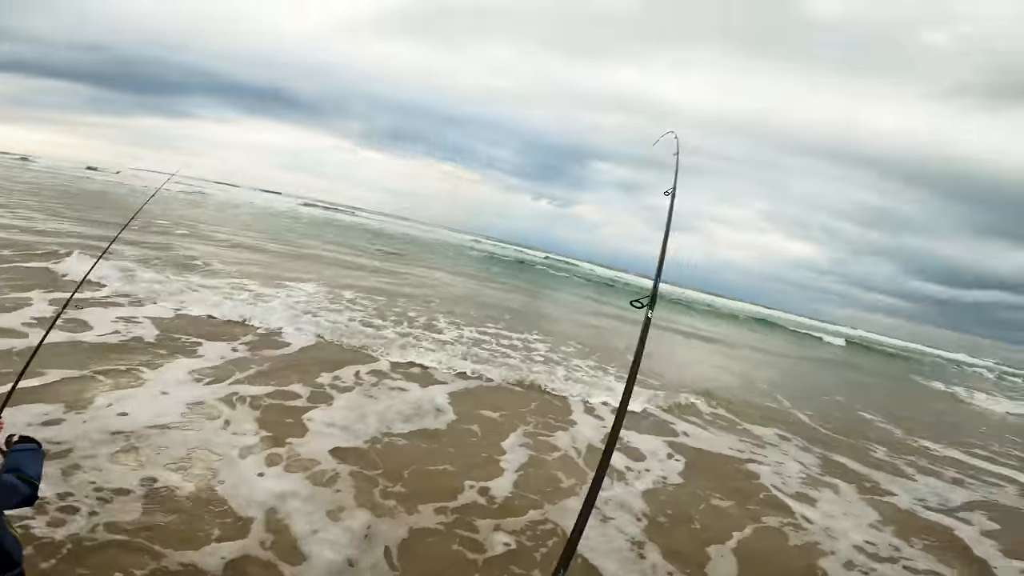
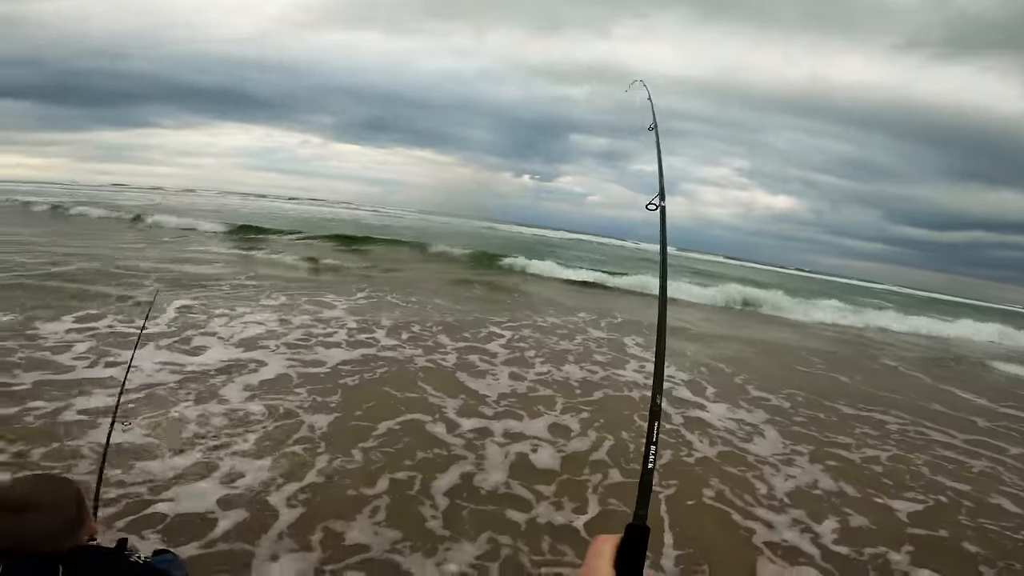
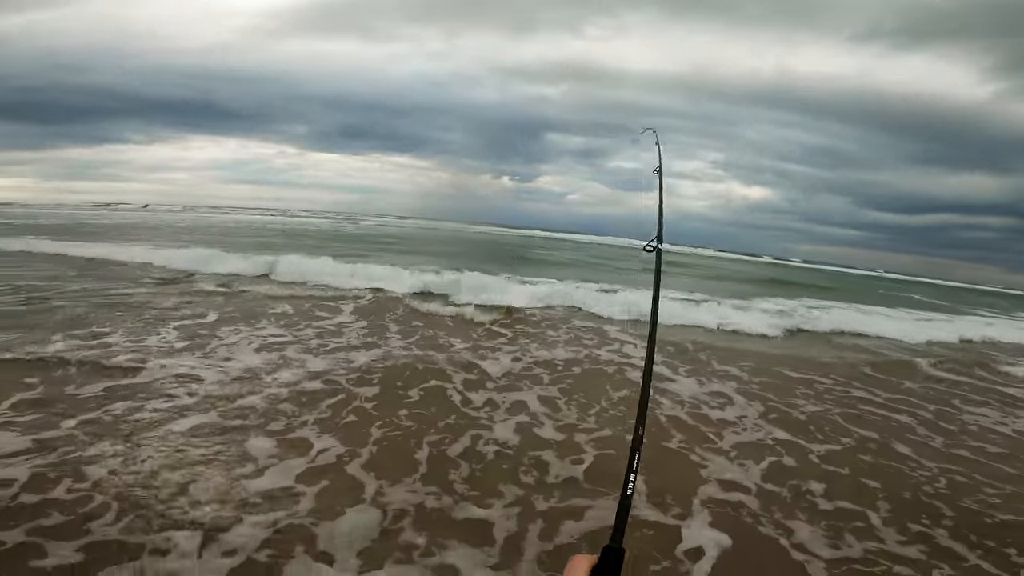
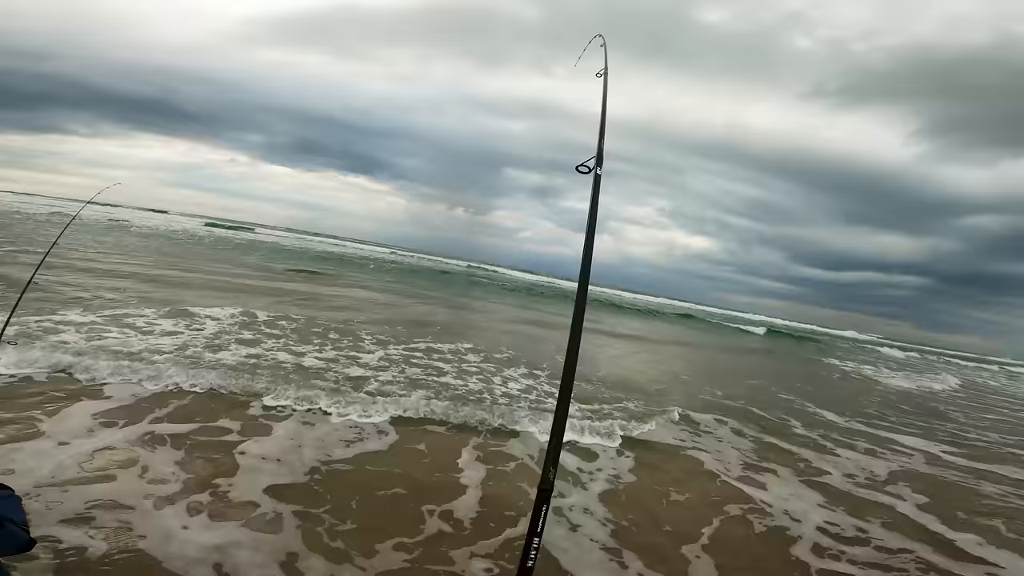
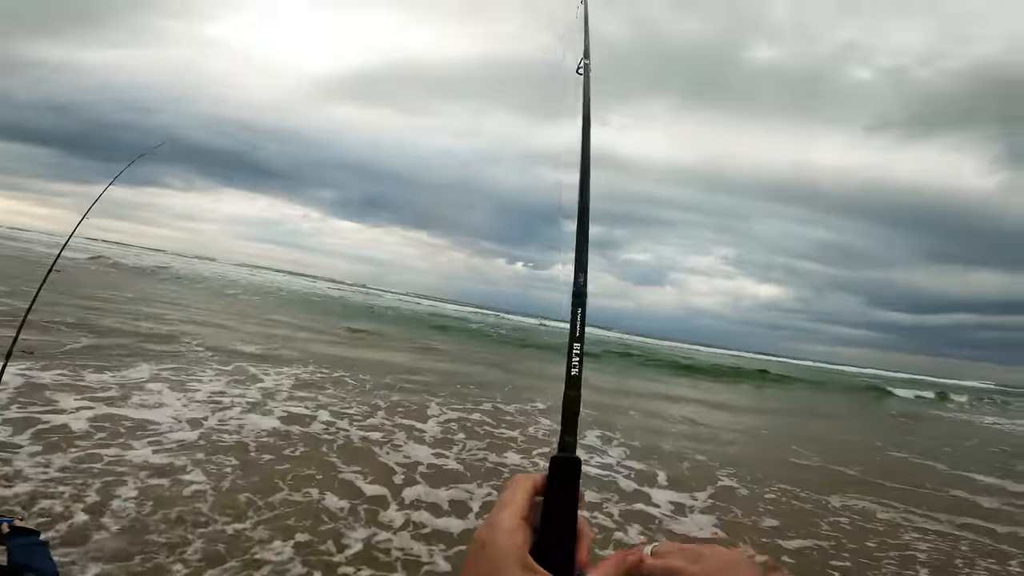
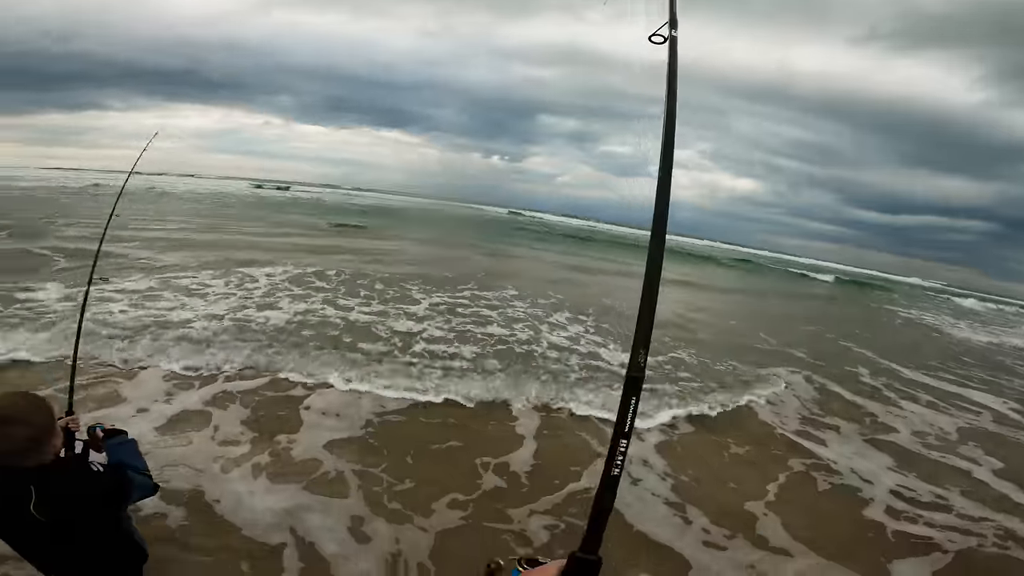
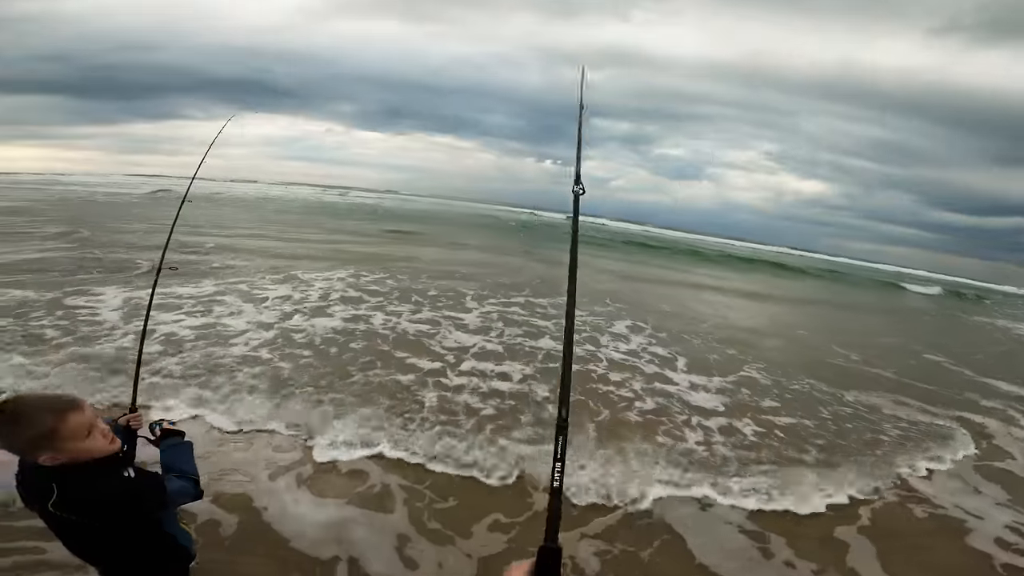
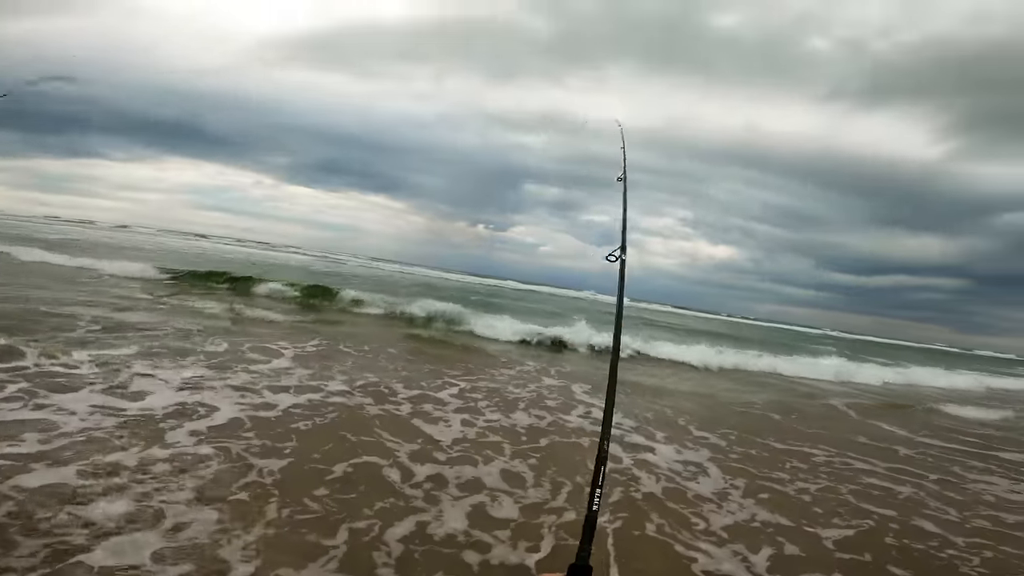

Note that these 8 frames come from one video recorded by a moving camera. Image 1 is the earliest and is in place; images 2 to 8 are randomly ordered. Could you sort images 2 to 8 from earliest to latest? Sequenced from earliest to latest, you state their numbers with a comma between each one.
4, 6, 7, 5, 2, 8, 3
